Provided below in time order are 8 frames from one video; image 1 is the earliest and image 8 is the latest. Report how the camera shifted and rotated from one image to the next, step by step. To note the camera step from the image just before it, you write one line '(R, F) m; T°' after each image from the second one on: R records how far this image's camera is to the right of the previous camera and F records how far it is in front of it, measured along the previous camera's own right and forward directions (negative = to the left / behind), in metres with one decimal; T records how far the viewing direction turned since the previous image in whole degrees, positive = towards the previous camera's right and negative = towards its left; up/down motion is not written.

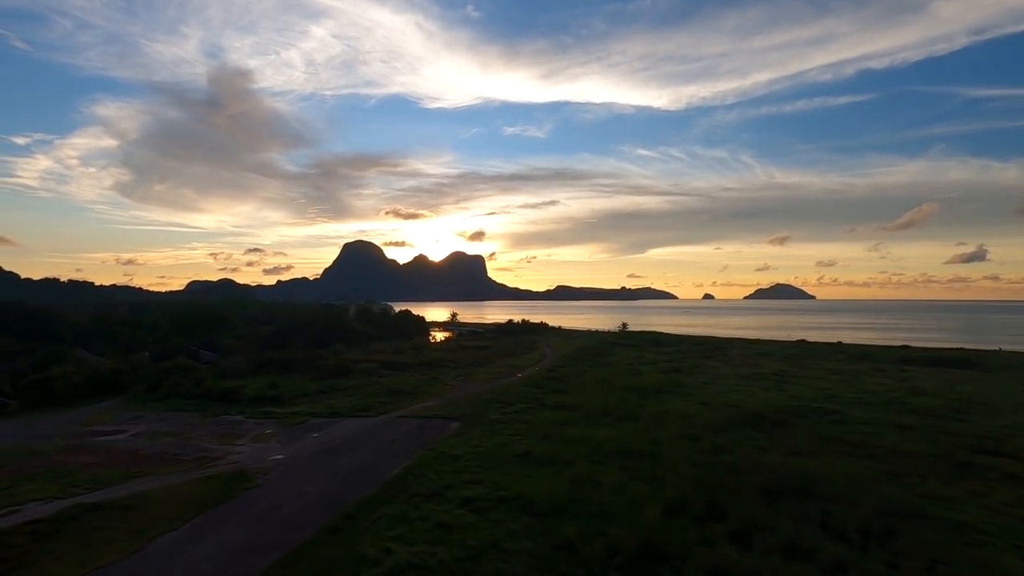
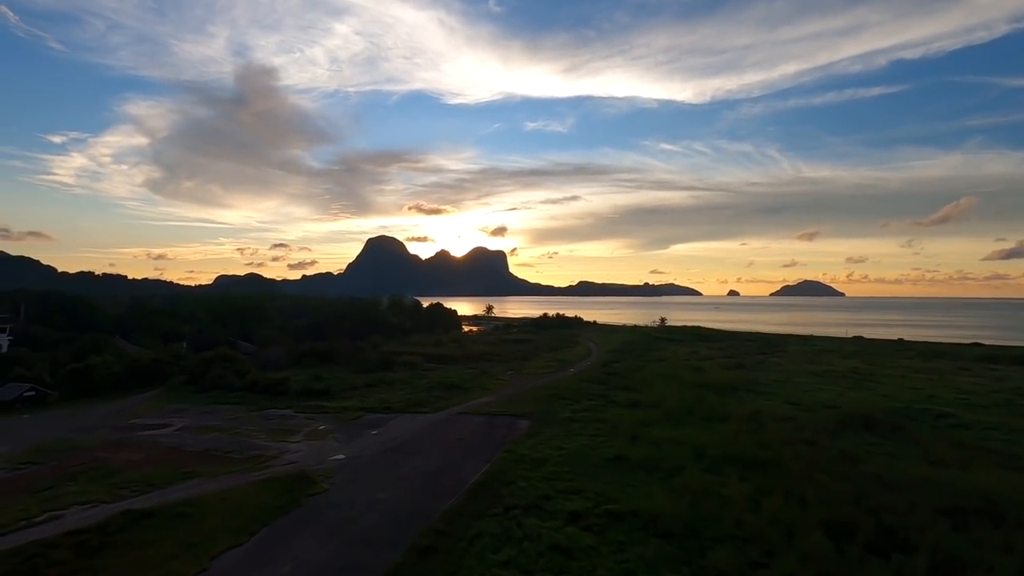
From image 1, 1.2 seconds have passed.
(-3.2, +3.3) m; -2°
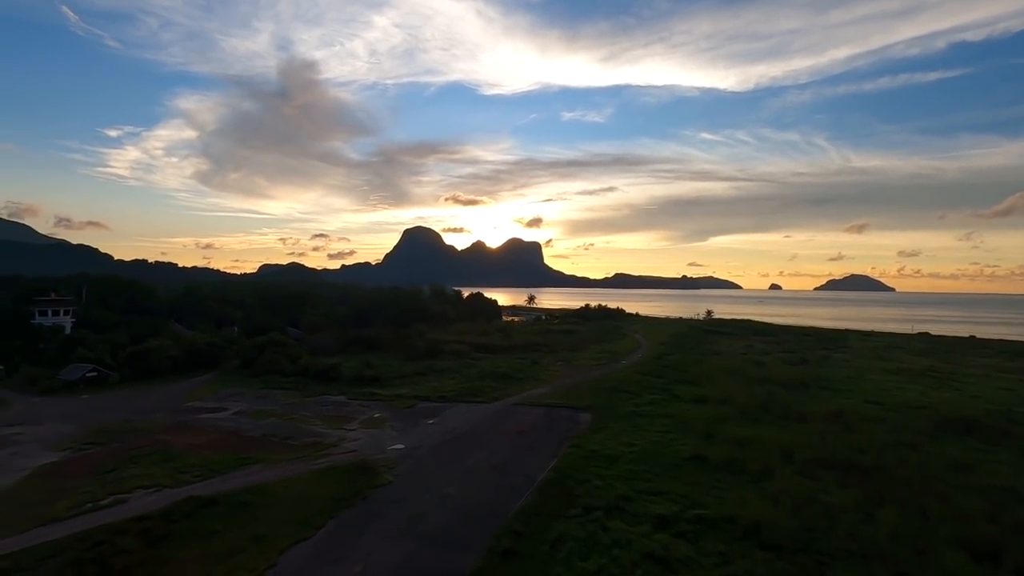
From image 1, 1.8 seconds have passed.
(-1.5, +1.5) m; -4°
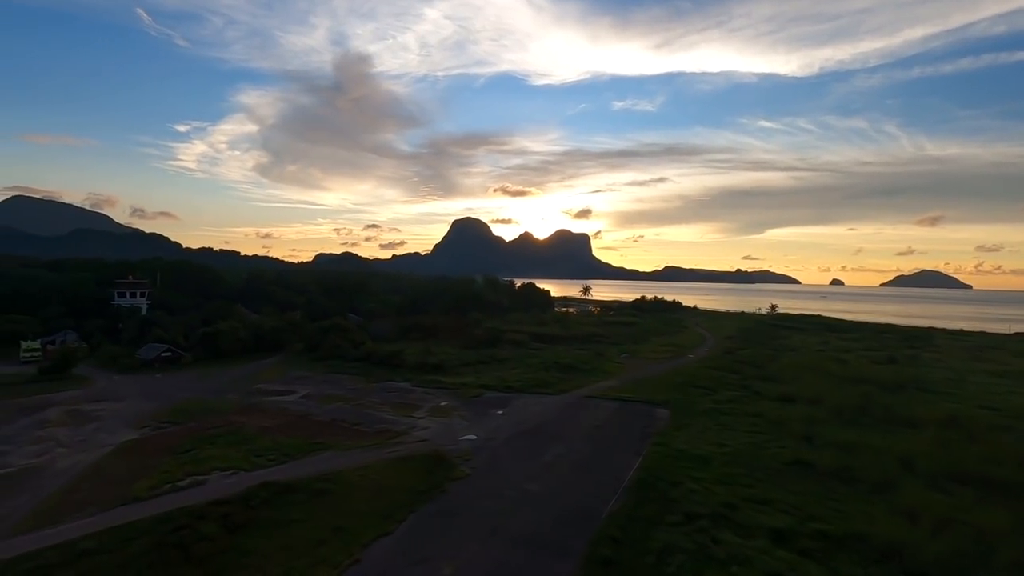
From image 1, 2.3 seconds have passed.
(-1.4, +1.4) m; -5°
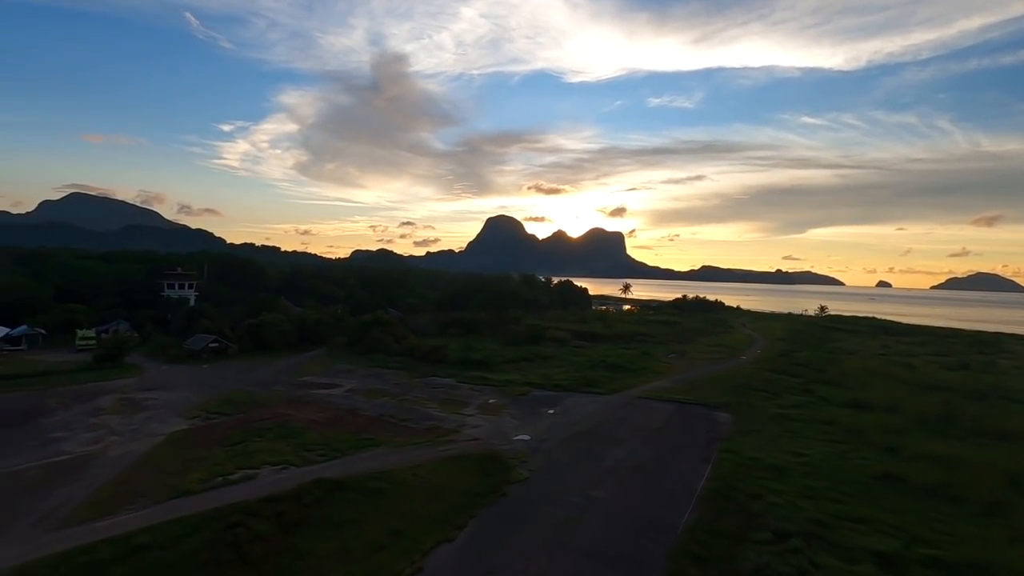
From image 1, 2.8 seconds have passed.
(-1.0, +1.1) m; -3°
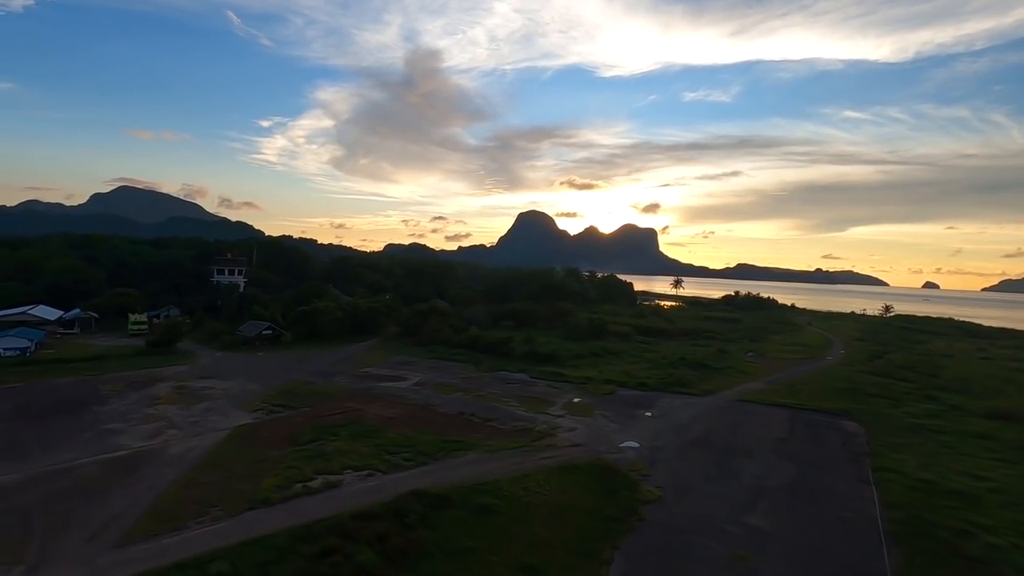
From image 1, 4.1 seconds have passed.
(-2.7, +2.9) m; -3°
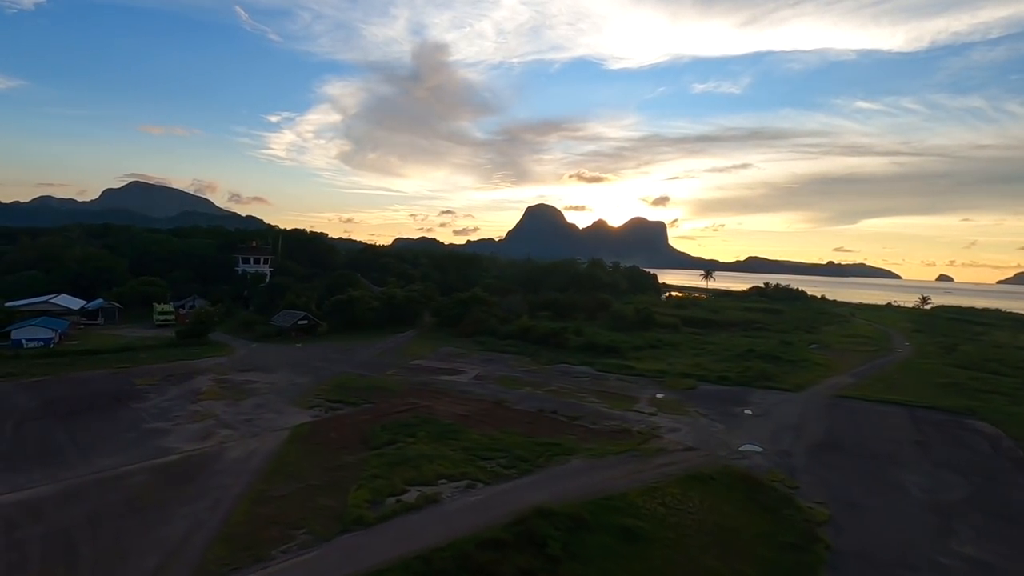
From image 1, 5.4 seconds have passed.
(-2.8, +2.5) m; -1°
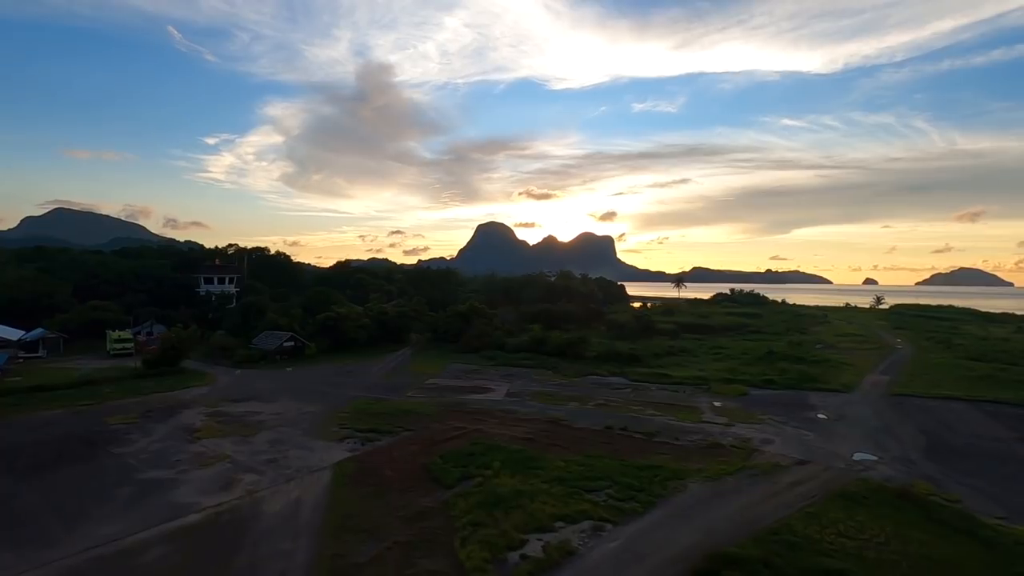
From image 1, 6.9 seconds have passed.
(-3.3, +2.6) m; +5°
